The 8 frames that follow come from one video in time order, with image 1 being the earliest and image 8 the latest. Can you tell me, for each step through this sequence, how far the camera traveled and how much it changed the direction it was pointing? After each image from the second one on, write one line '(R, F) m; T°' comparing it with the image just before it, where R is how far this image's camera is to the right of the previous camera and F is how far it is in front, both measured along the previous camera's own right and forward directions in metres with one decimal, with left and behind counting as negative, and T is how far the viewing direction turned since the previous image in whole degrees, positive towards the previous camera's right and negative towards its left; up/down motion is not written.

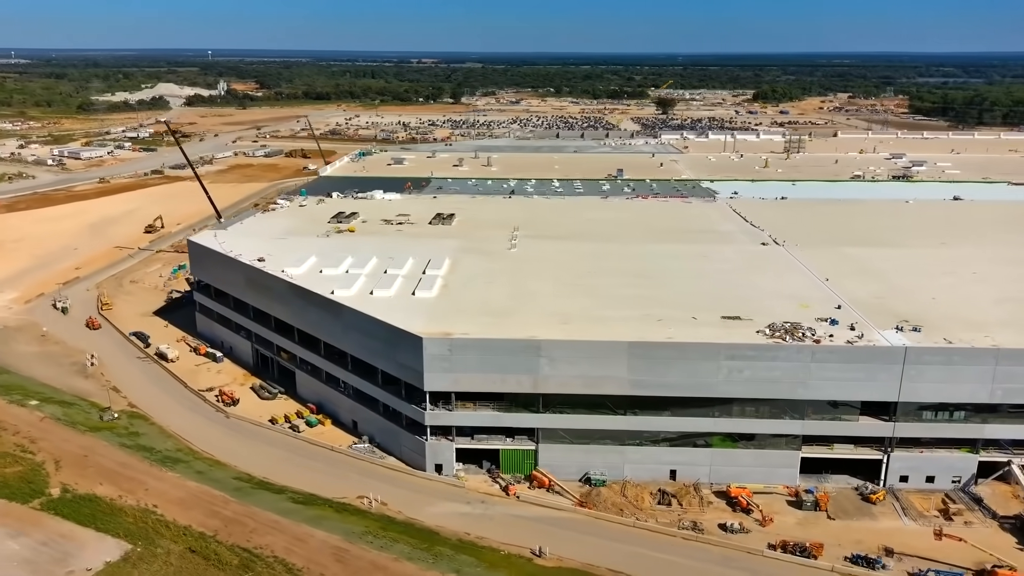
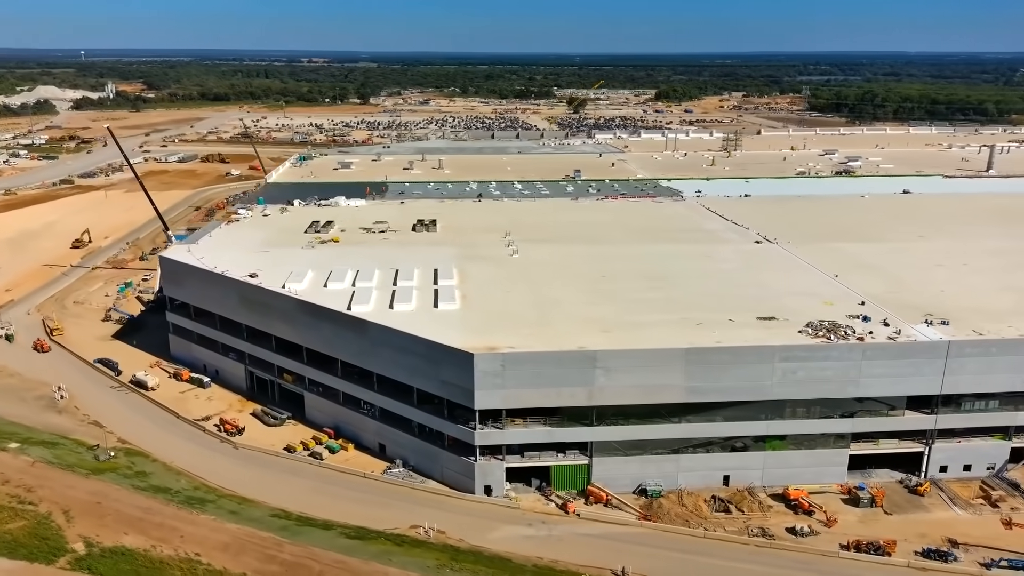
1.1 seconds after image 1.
(-5.0, +1.4) m; +7°
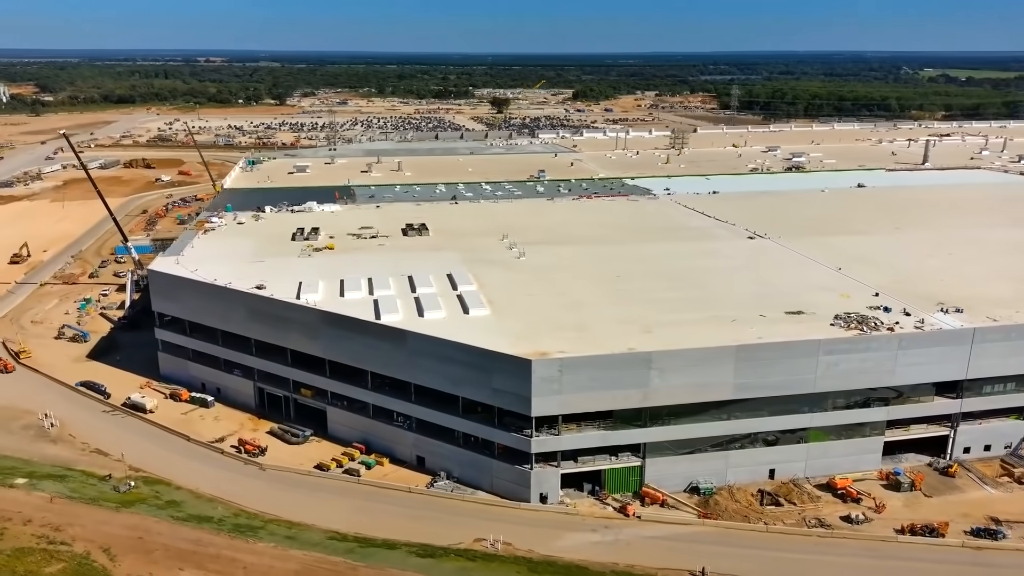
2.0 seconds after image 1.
(-4.6, +0.7) m; +6°
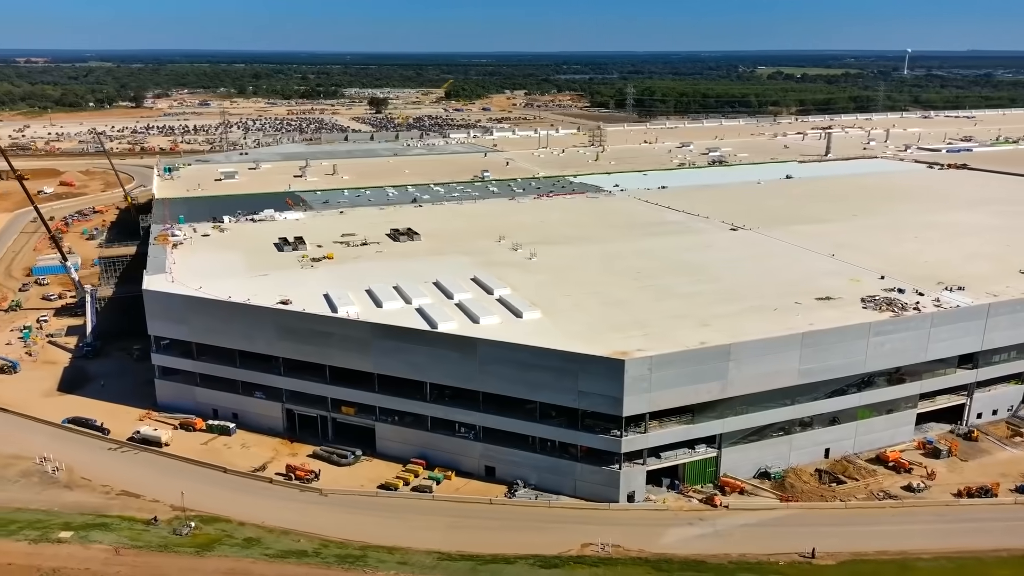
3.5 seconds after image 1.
(-7.1, +1.0) m; +10°
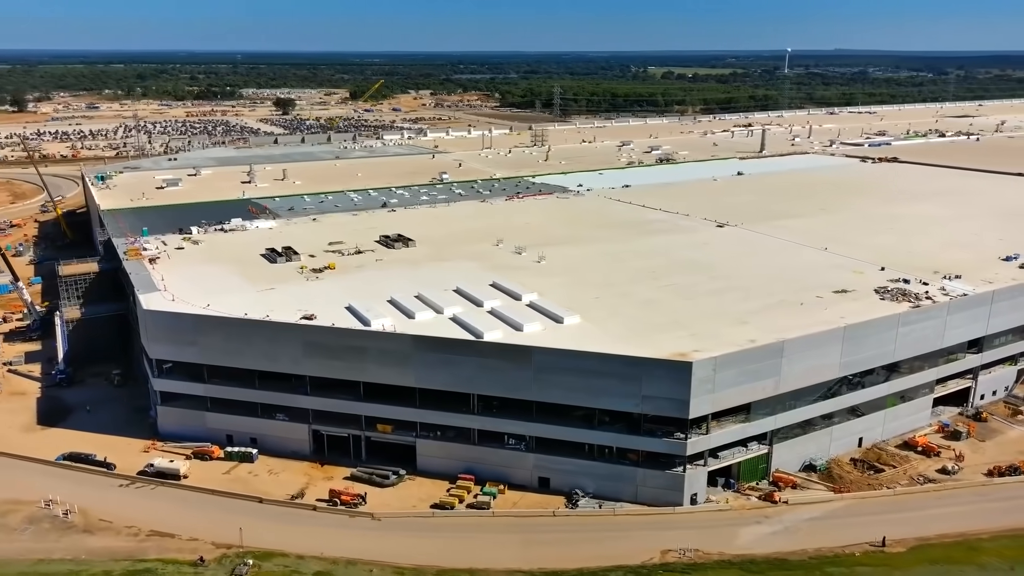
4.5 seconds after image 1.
(-5.1, +1.1) m; +7°
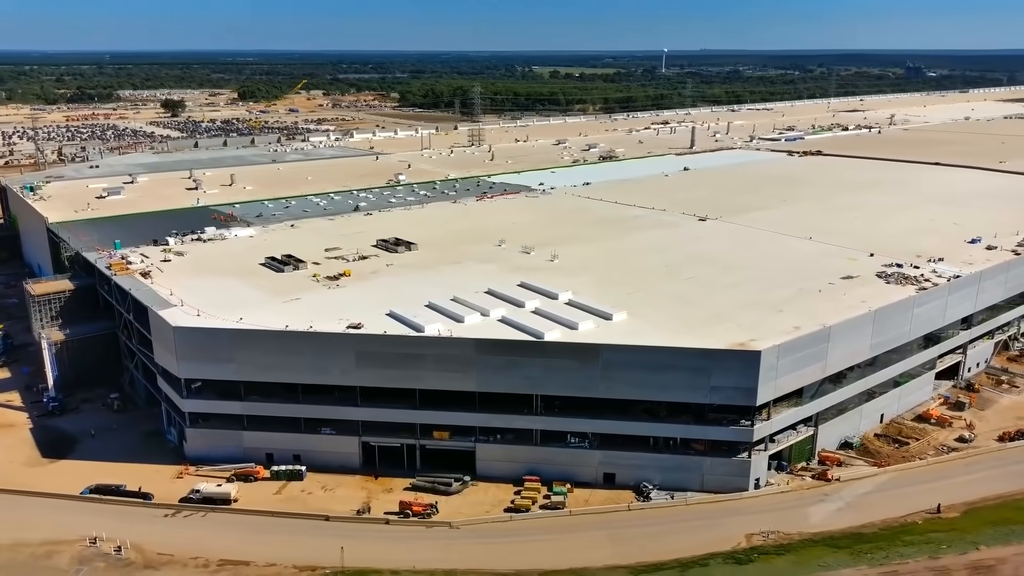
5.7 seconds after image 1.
(-5.9, +0.5) m; +8°
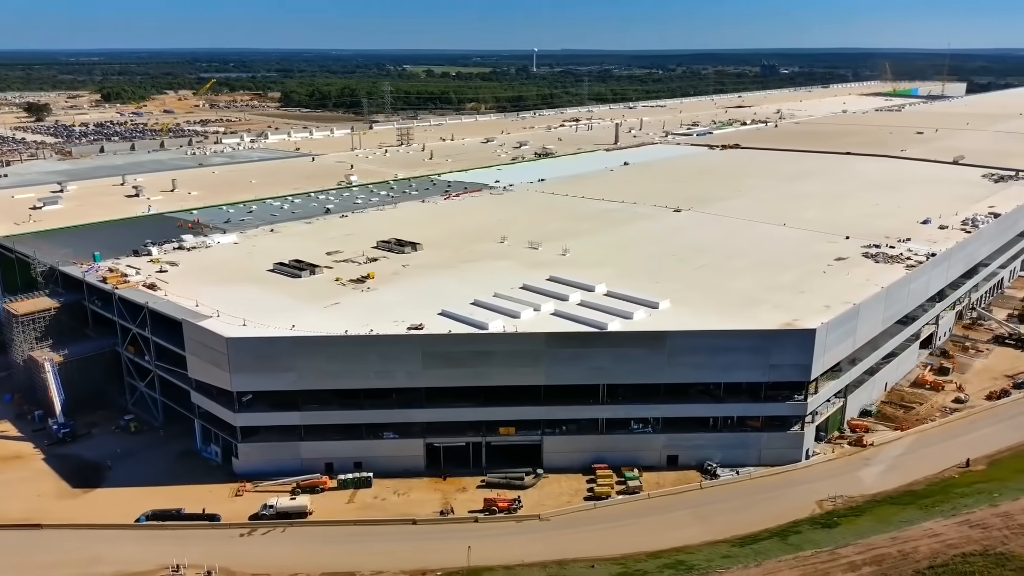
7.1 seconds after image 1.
(-6.5, +0.2) m; +9°
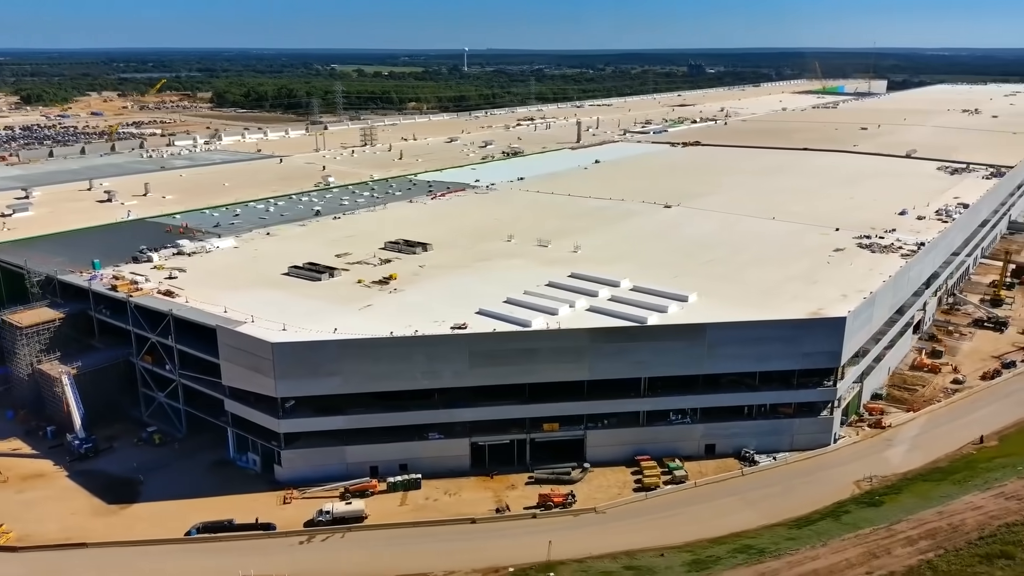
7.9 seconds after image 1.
(-3.9, 0.0) m; +5°
